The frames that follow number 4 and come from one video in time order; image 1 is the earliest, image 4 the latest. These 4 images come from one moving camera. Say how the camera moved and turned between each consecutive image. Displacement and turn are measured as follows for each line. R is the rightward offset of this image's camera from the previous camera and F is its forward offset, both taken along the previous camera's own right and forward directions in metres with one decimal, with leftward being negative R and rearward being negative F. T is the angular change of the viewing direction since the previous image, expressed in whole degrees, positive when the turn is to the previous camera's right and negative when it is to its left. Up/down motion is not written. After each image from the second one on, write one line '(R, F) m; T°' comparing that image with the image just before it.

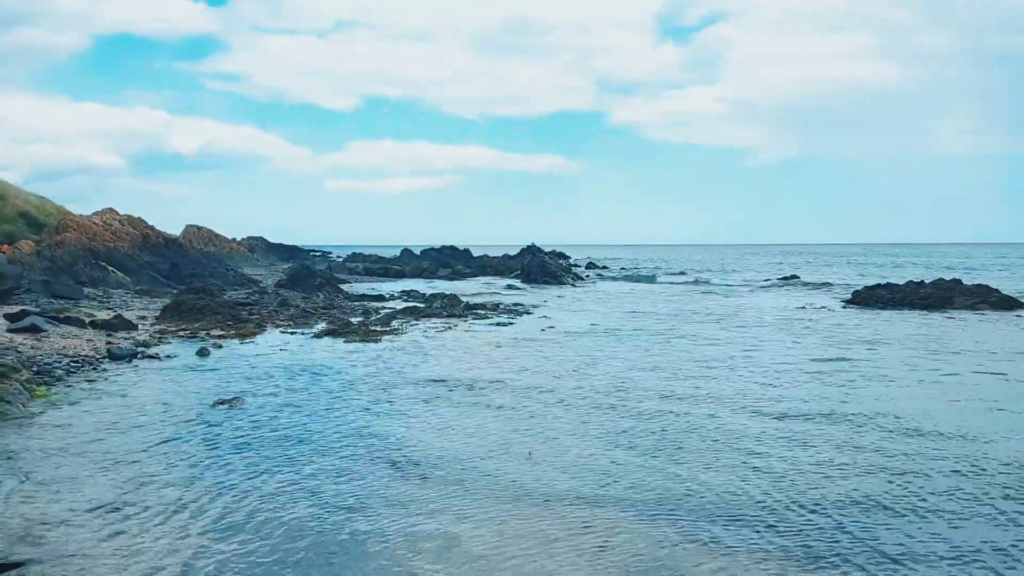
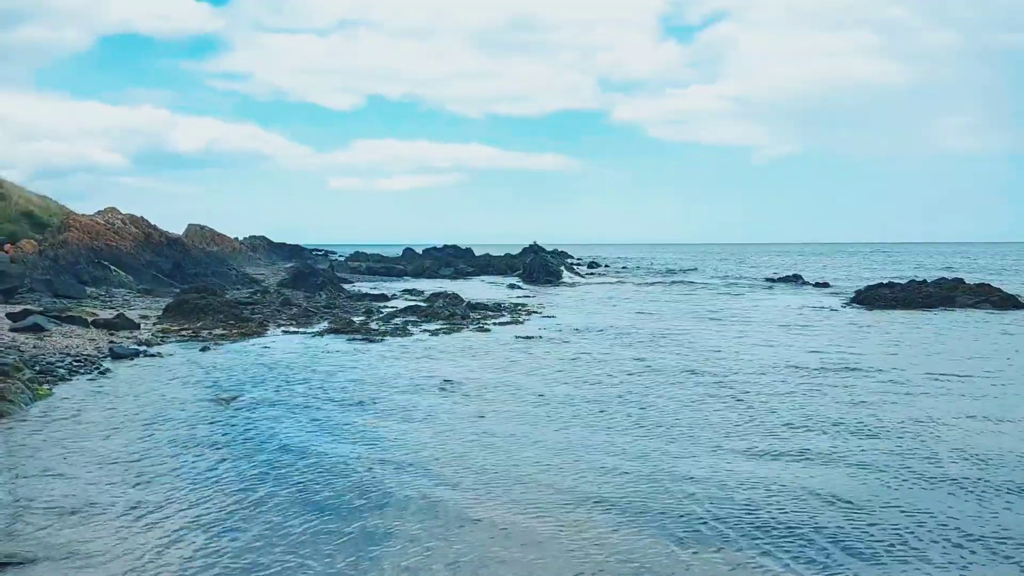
(-0.9, +1.3) m; 0°
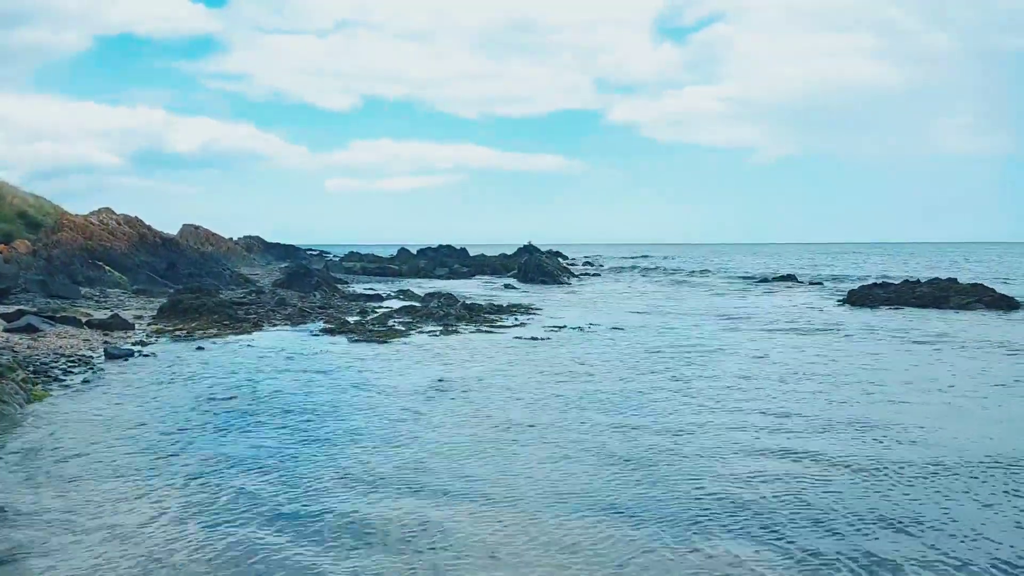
(+0.7, -1.1) m; 0°
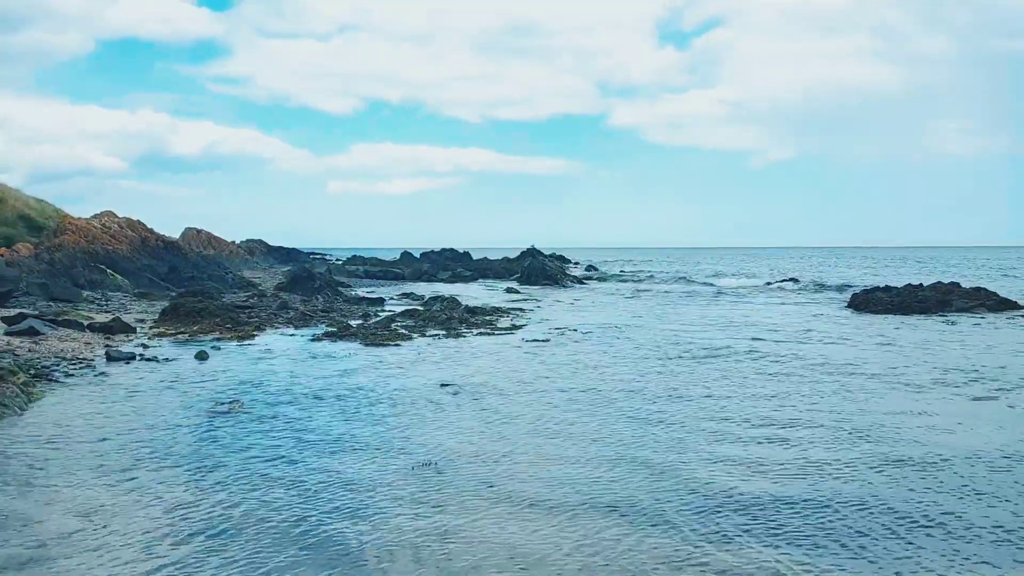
(+0.1, +0.2) m; 0°
